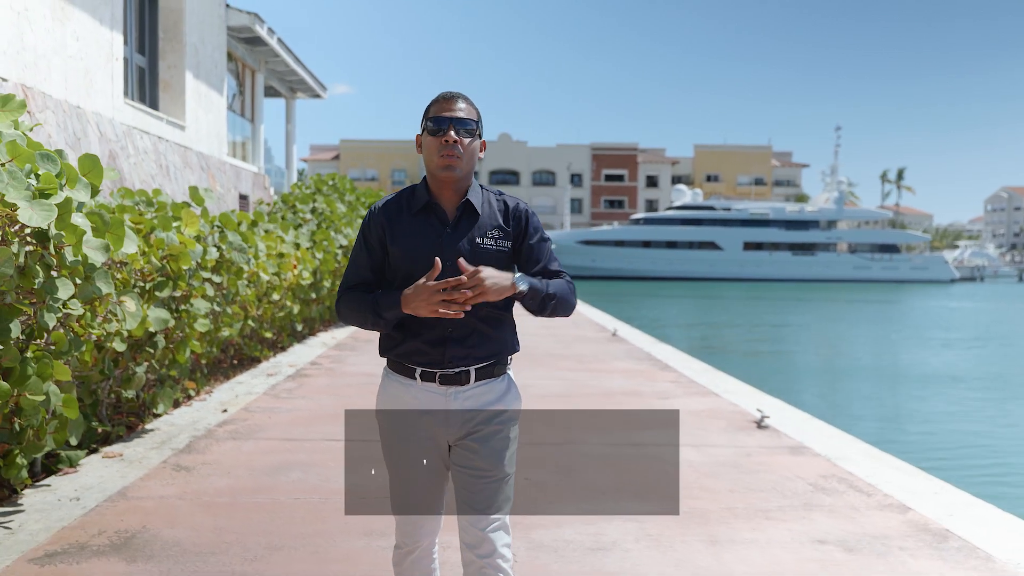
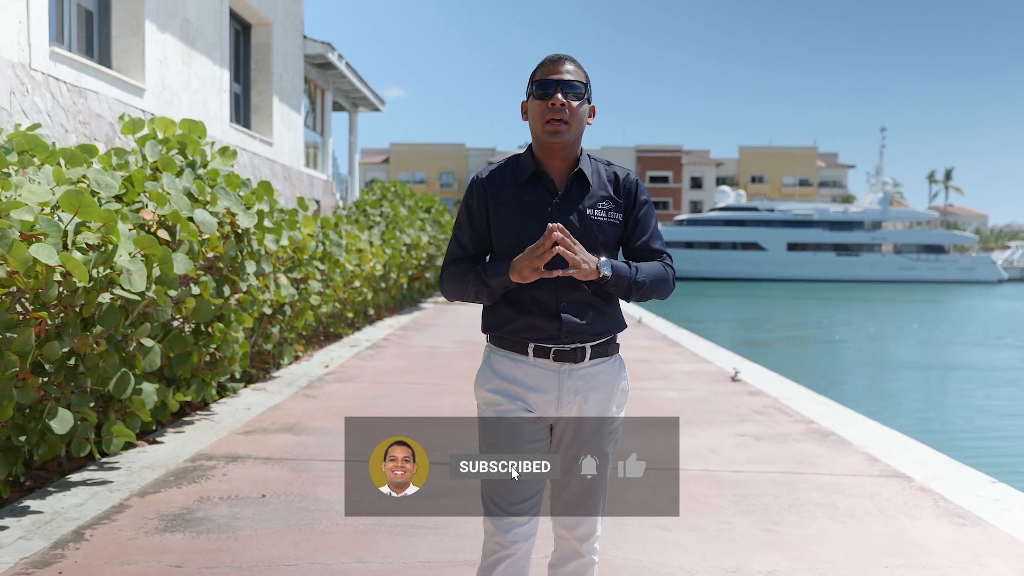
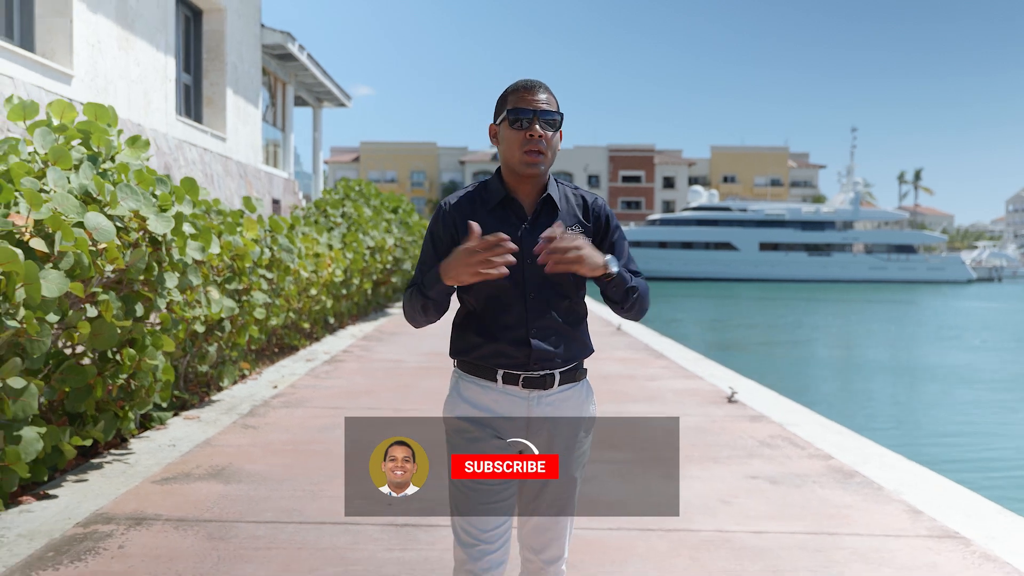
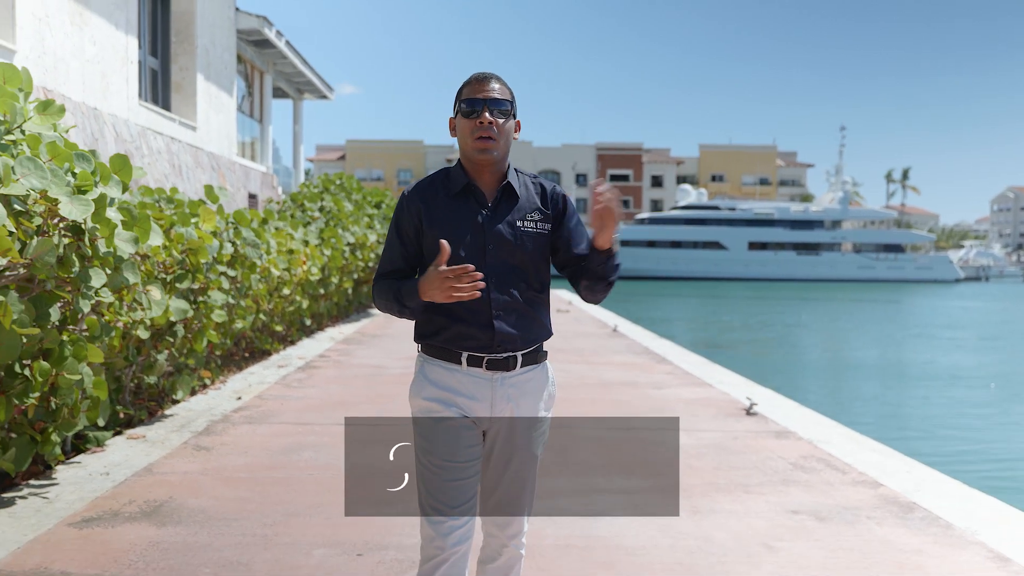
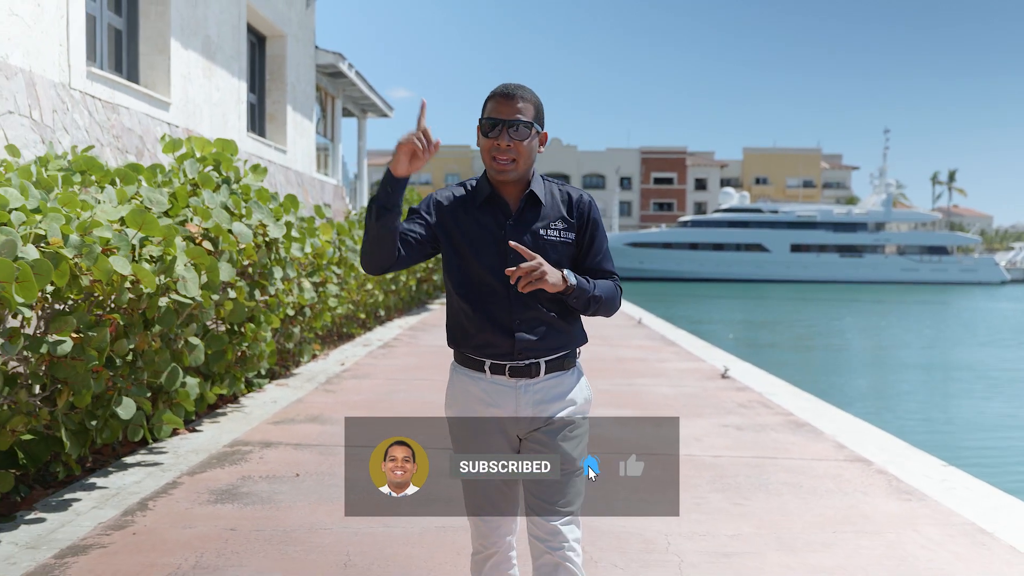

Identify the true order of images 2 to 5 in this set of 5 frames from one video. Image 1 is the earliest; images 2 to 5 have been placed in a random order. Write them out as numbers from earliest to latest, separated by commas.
4, 3, 2, 5
